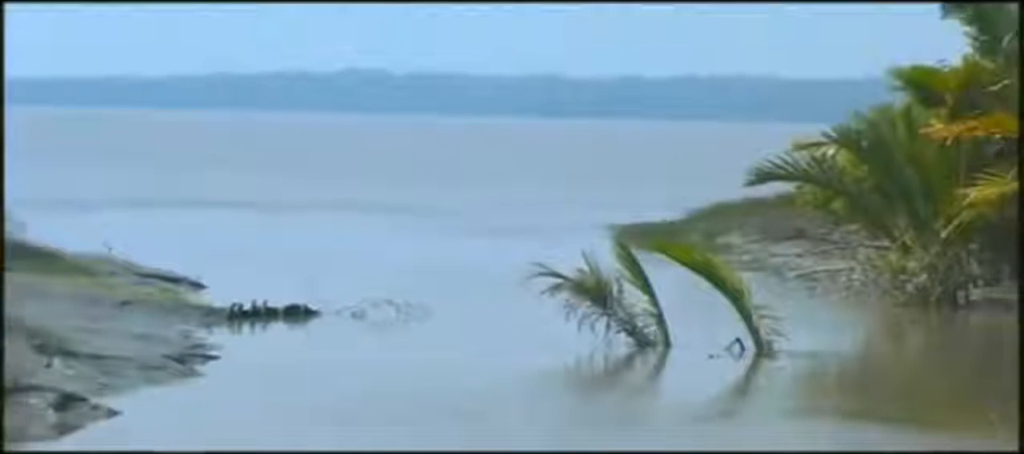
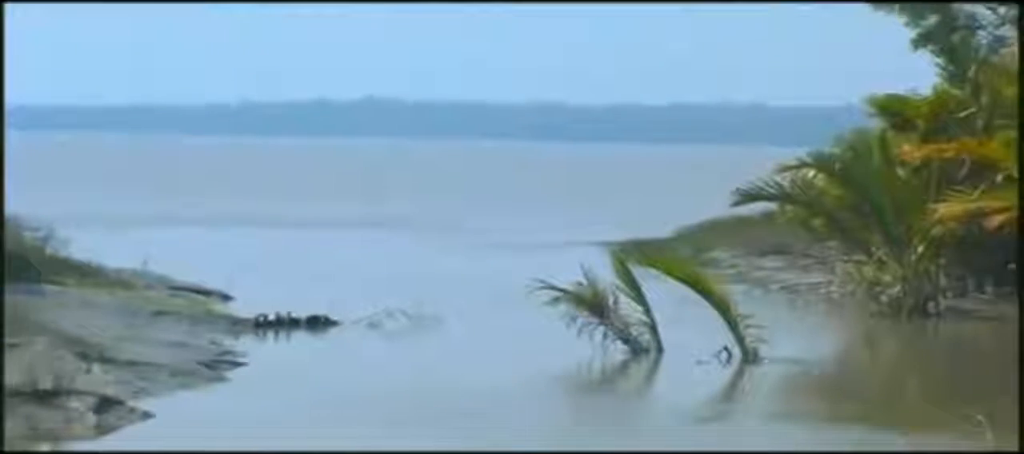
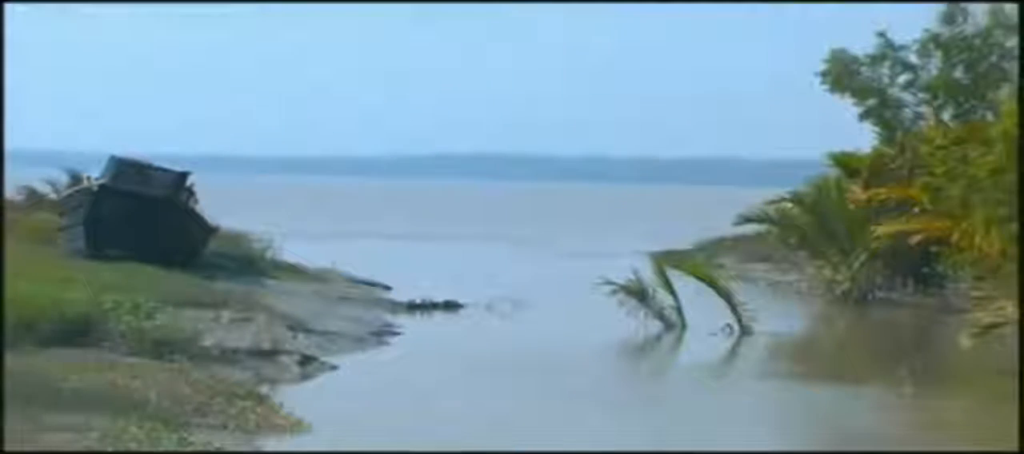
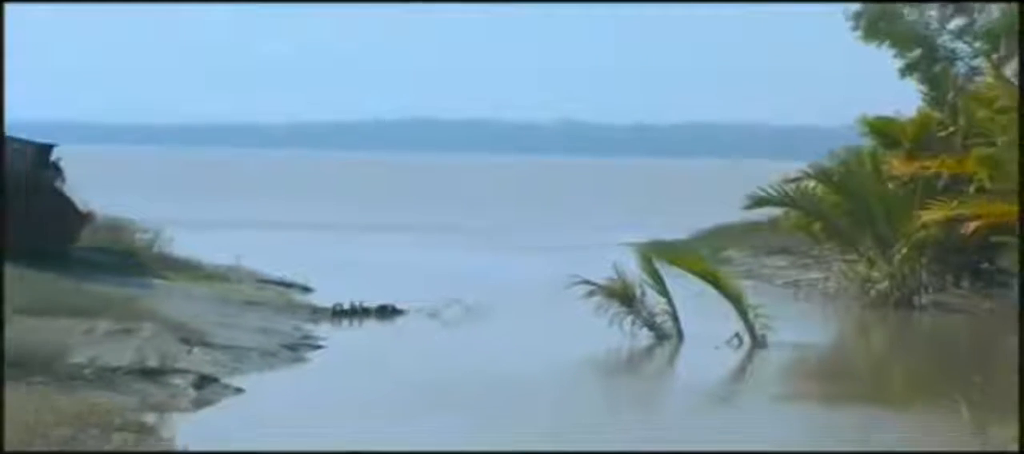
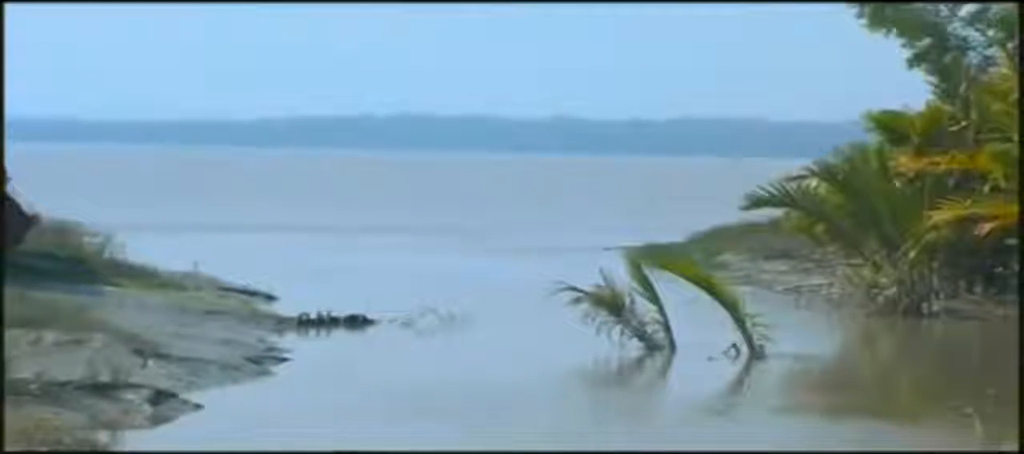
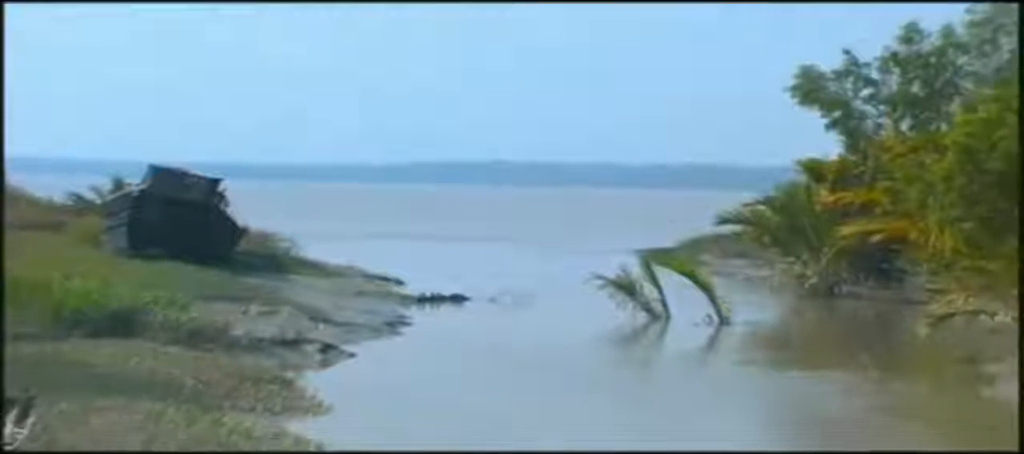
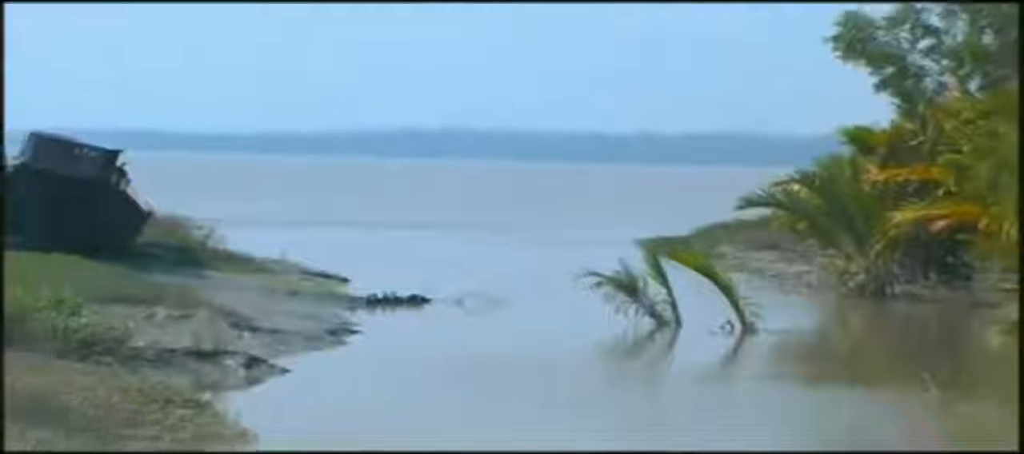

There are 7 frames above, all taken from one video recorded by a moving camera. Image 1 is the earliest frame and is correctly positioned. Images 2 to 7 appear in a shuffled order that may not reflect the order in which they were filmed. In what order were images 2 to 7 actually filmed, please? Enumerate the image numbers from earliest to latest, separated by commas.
2, 5, 4, 7, 3, 6
